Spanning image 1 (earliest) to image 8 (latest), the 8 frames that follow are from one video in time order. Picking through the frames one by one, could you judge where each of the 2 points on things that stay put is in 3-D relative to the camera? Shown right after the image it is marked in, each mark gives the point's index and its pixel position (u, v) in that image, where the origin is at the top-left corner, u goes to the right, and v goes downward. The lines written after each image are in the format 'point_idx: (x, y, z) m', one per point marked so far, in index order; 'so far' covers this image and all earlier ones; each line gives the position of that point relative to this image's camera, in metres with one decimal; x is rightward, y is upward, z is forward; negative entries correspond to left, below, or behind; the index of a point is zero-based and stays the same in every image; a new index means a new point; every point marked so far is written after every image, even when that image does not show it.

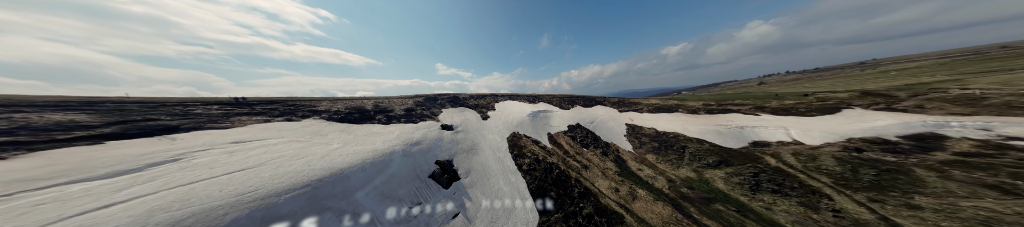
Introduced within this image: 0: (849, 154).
0: (+49.5, -5.8, +19.6) m
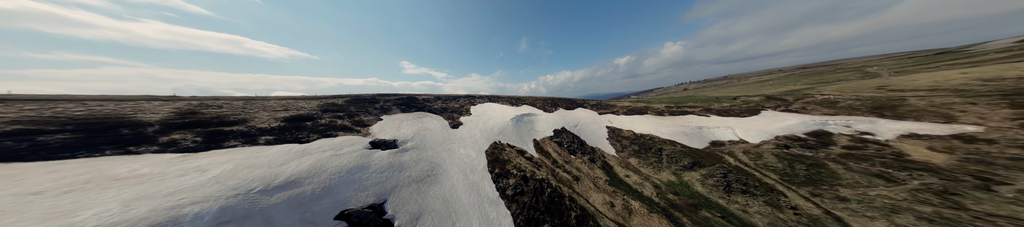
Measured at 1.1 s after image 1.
0: (+46.5, -6.3, +23.0) m
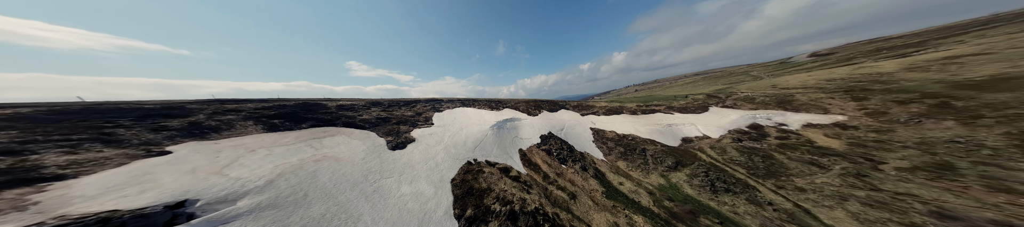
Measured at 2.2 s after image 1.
0: (+43.3, -5.8, +25.6) m
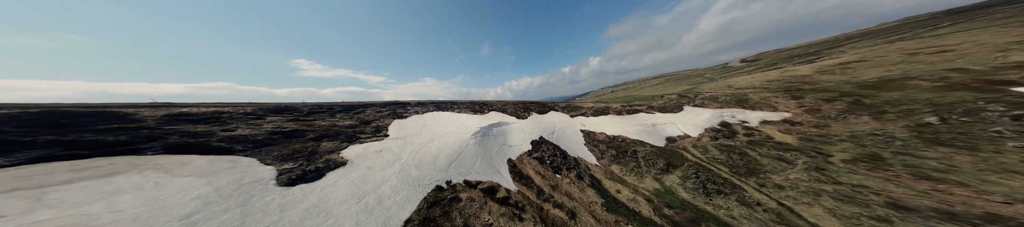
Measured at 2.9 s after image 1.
0: (+41.0, -5.7, +26.9) m
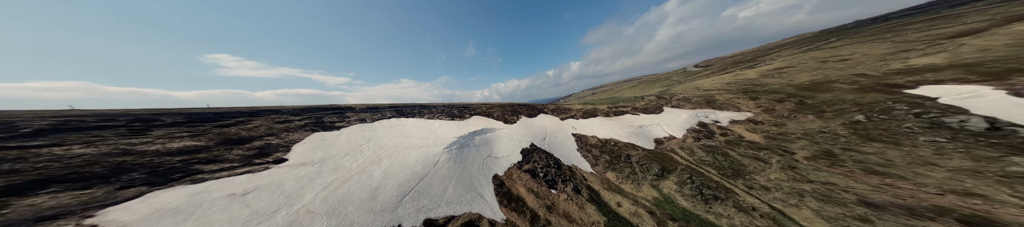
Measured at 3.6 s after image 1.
0: (+38.5, -6.0, +27.6) m
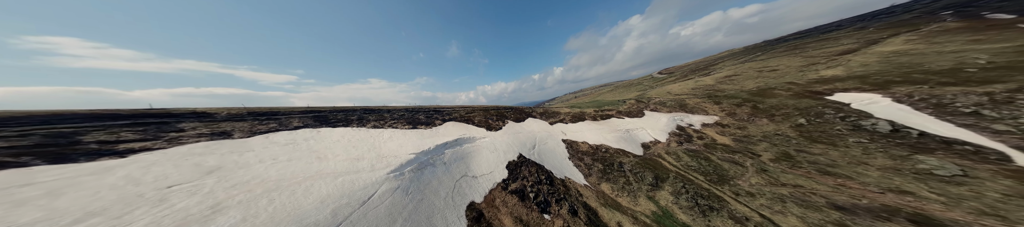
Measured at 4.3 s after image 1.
0: (+35.7, -7.0, +28.2) m
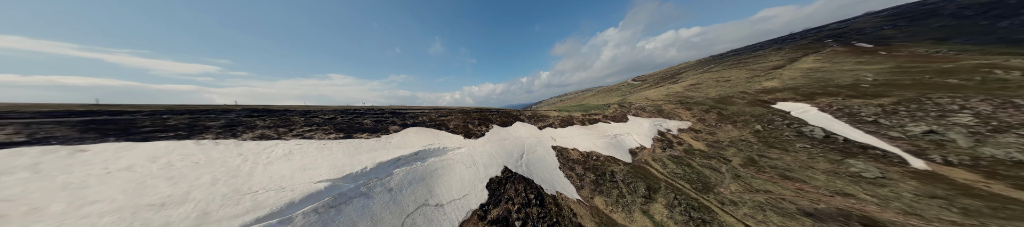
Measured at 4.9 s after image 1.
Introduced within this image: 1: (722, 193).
0: (+32.7, -8.2, +28.7) m
1: (+30.2, -11.2, +19.5) m
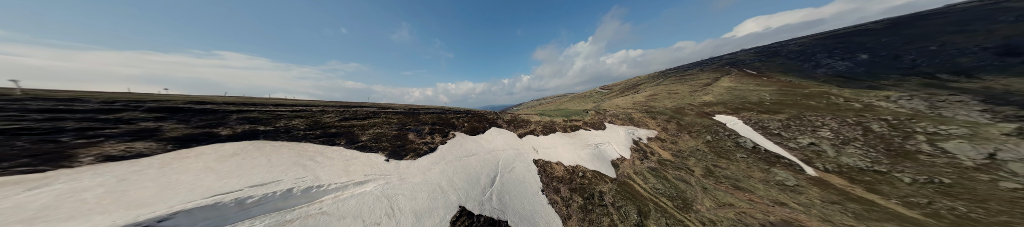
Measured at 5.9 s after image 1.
0: (+27.4, -10.2, +28.1) m
1: (+26.2, -12.9, +18.6) m
